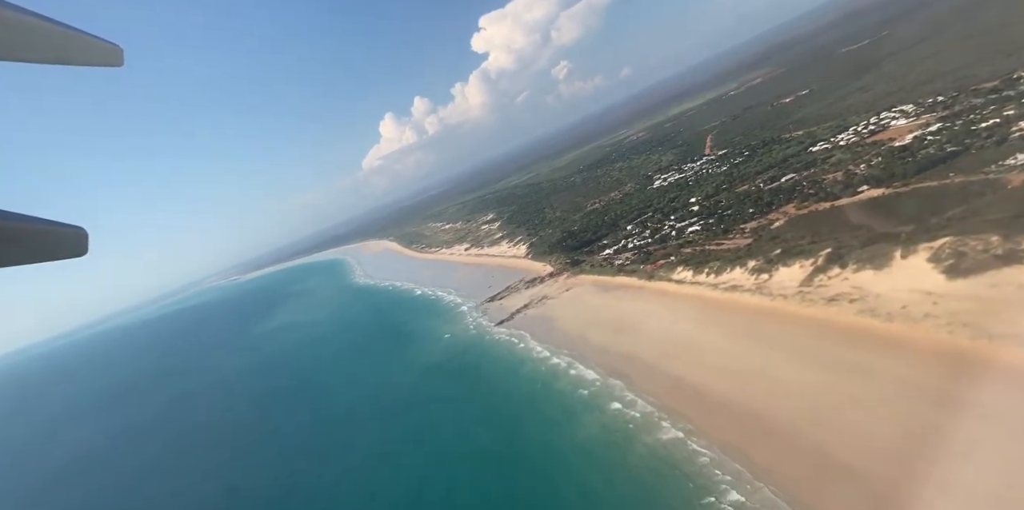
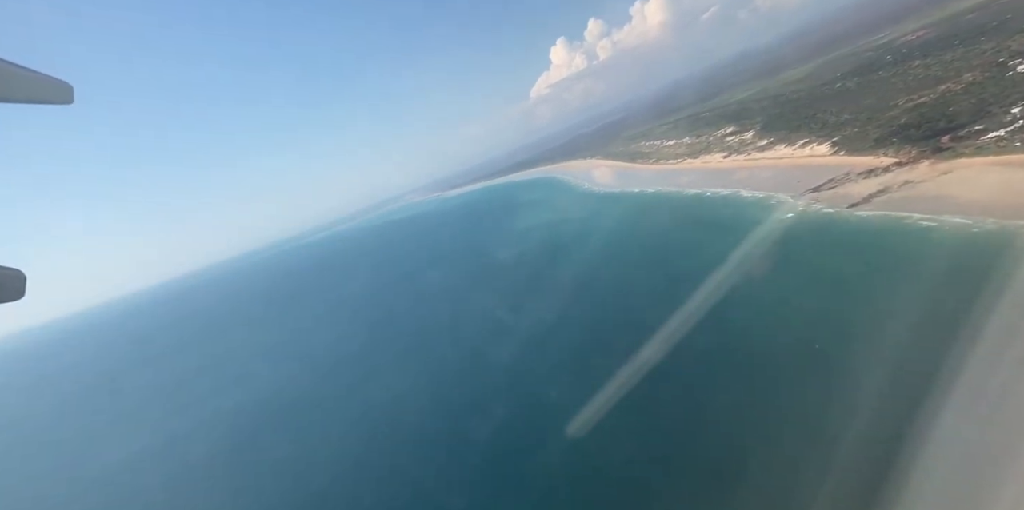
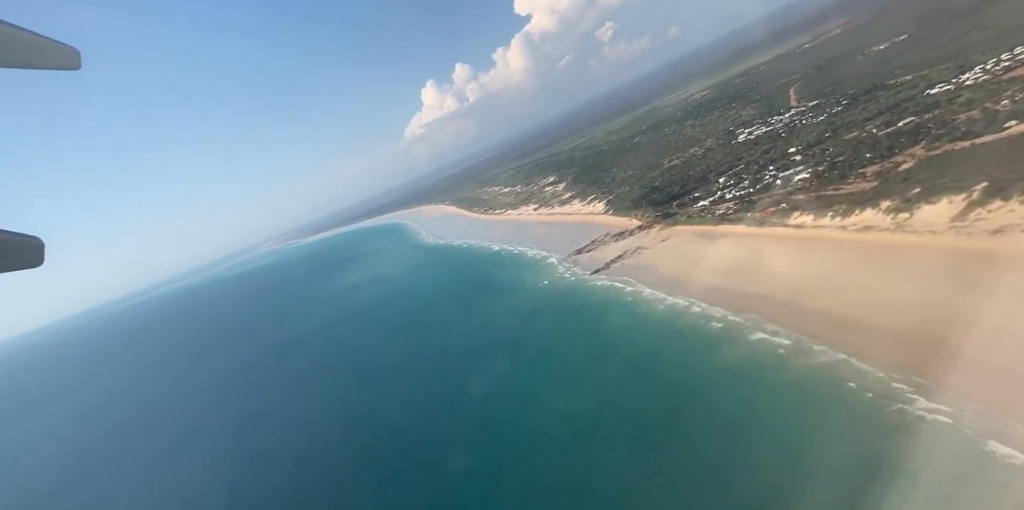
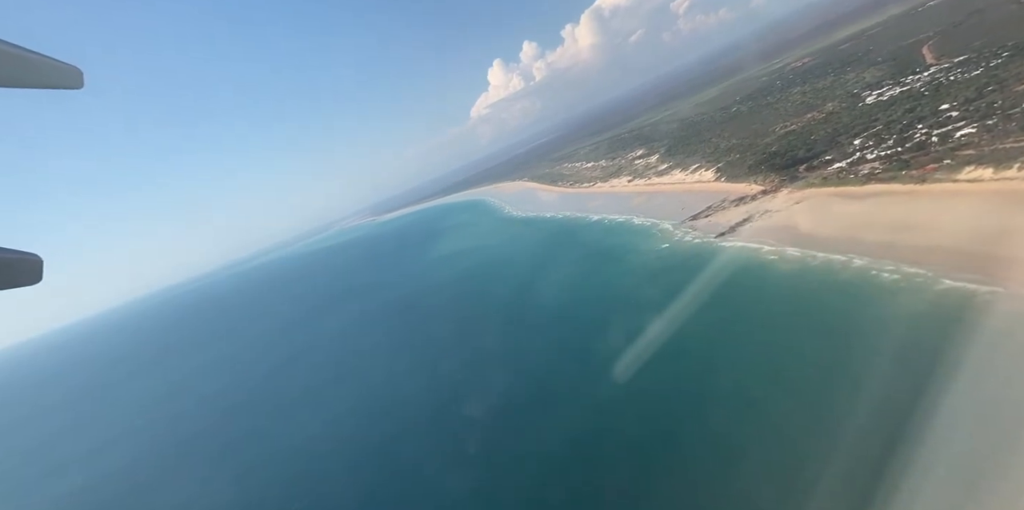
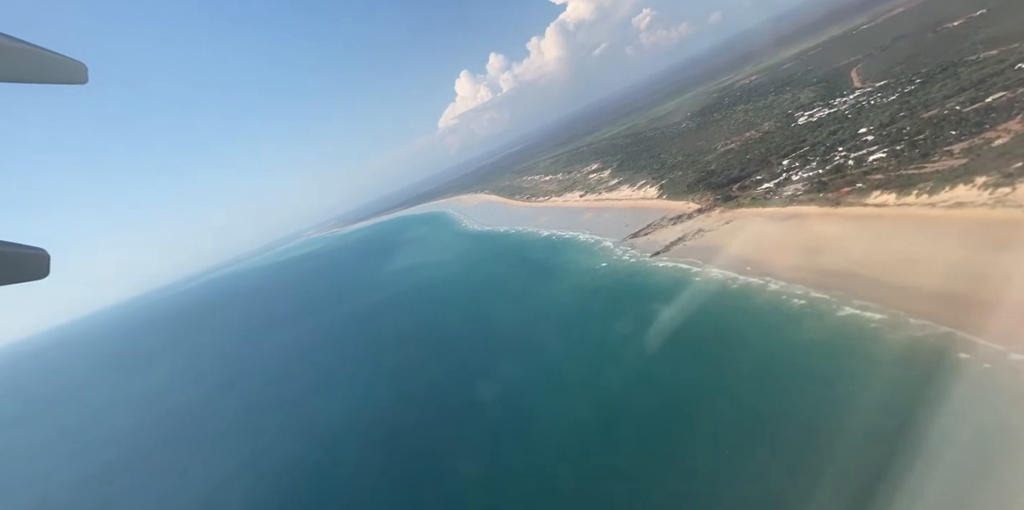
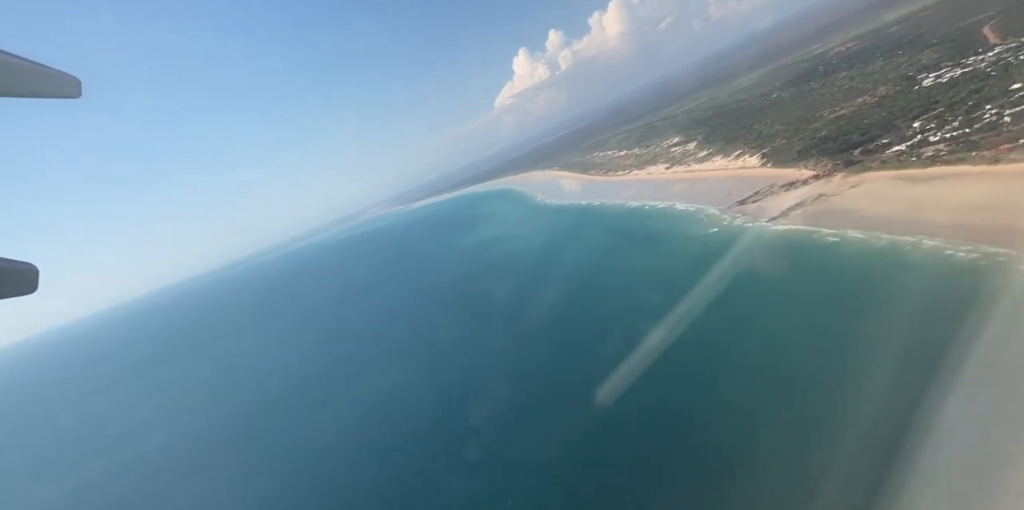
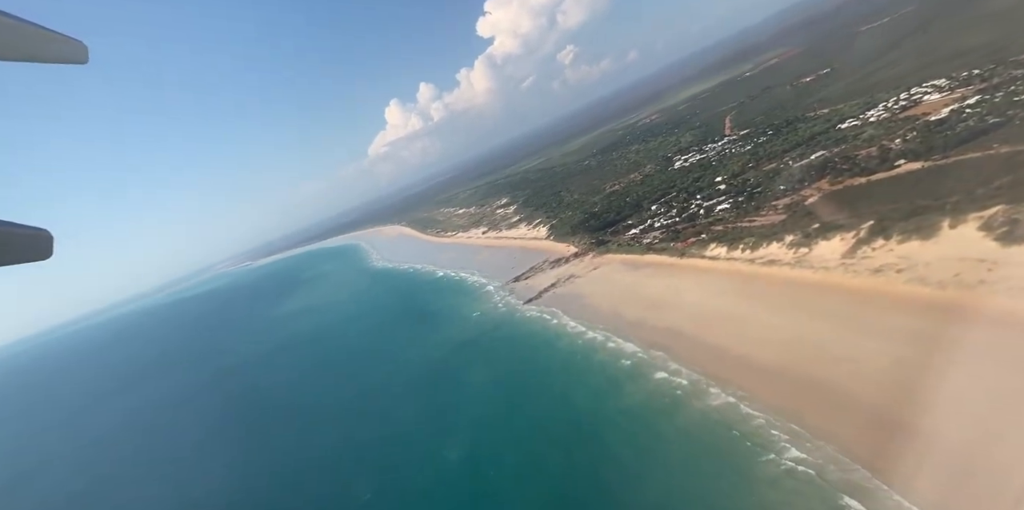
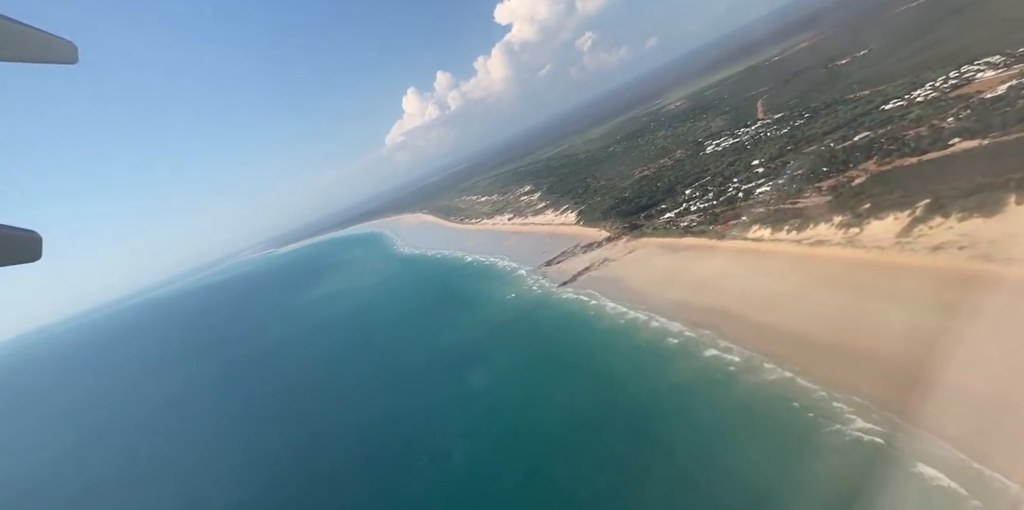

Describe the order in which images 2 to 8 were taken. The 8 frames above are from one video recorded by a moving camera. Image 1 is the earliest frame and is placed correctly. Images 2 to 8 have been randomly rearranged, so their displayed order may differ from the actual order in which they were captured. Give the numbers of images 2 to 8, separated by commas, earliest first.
7, 8, 3, 5, 4, 6, 2
